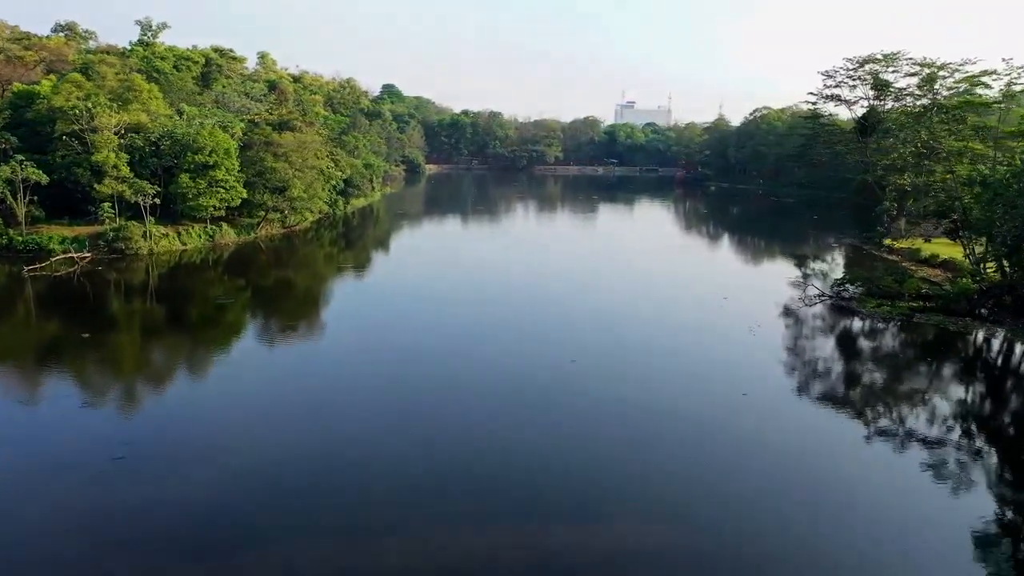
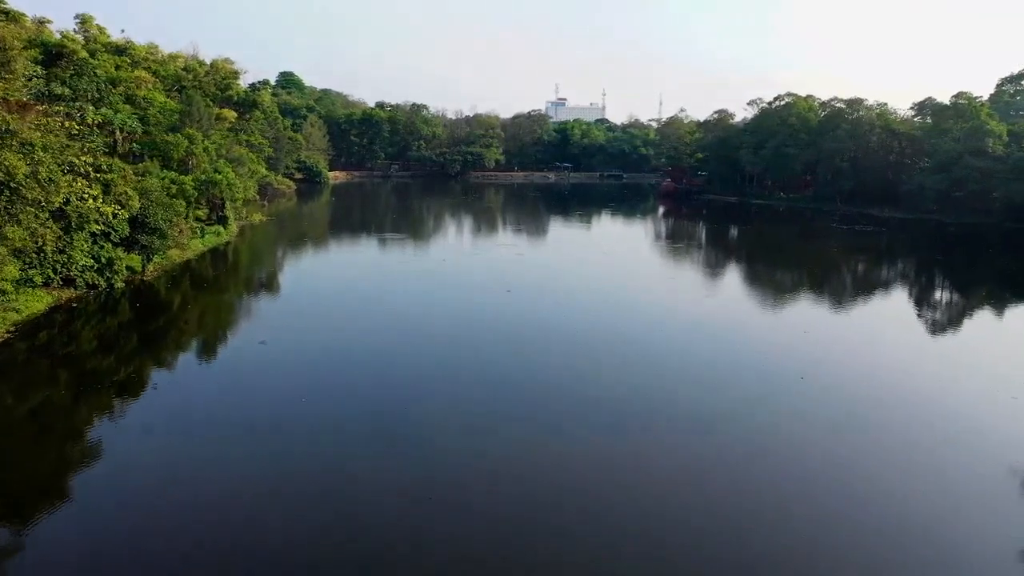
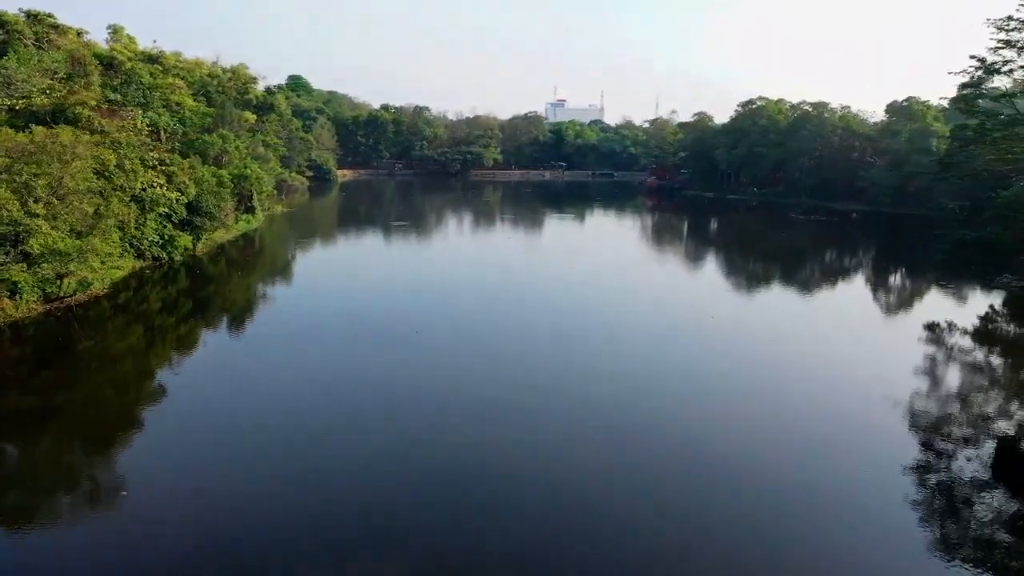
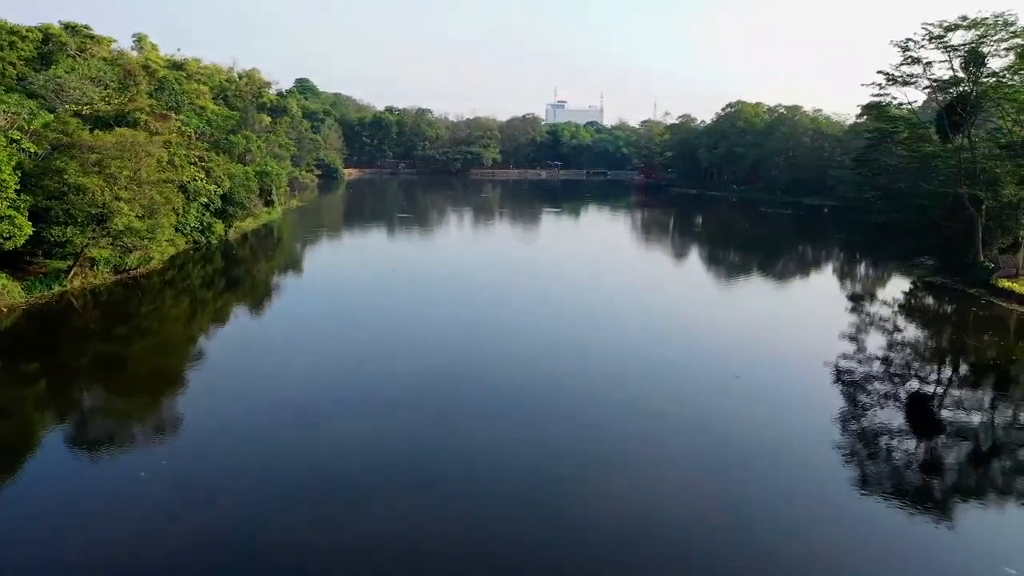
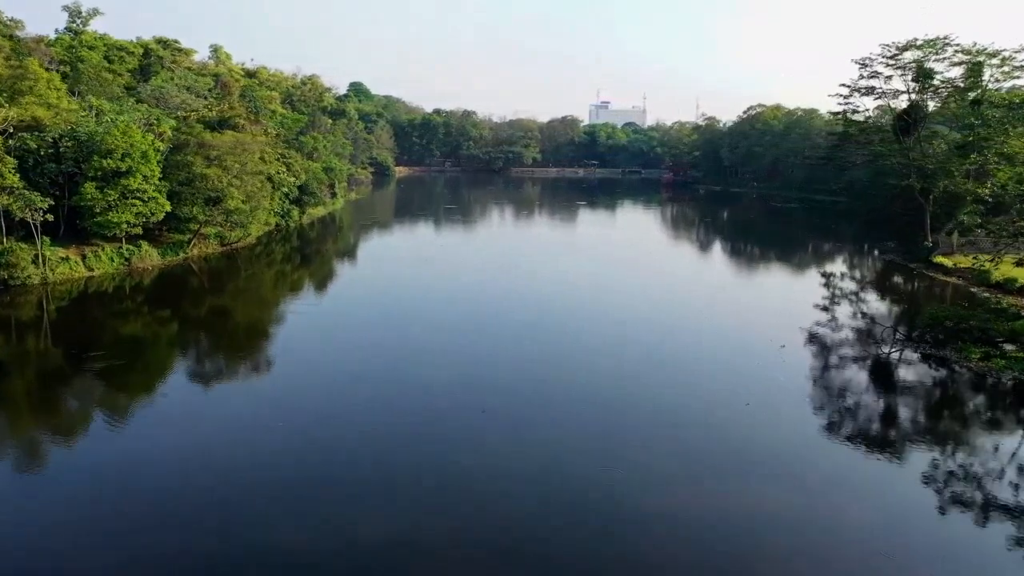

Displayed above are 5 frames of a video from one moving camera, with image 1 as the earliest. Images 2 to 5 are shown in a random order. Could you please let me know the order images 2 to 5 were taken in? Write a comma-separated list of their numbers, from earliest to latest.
5, 4, 3, 2
